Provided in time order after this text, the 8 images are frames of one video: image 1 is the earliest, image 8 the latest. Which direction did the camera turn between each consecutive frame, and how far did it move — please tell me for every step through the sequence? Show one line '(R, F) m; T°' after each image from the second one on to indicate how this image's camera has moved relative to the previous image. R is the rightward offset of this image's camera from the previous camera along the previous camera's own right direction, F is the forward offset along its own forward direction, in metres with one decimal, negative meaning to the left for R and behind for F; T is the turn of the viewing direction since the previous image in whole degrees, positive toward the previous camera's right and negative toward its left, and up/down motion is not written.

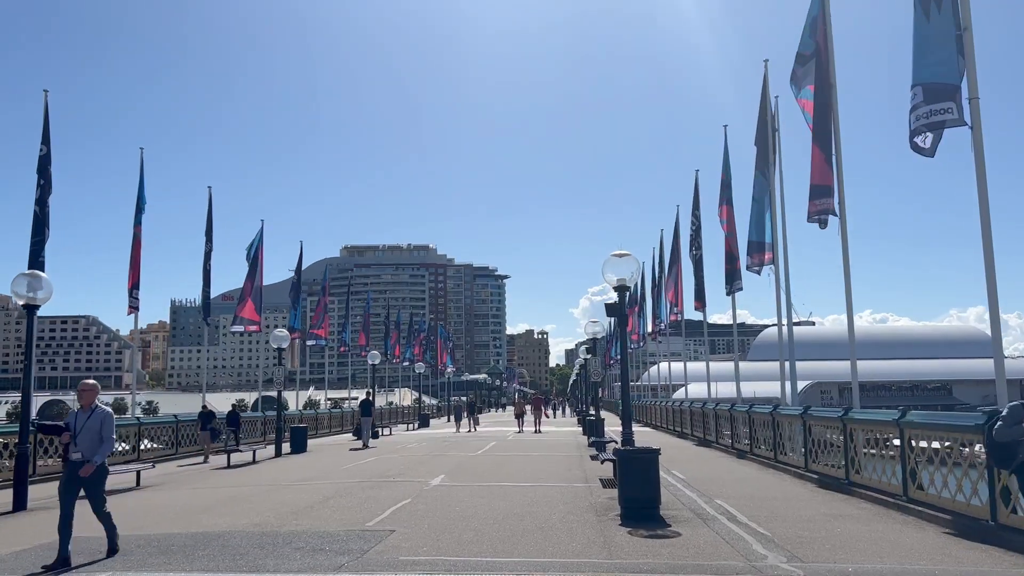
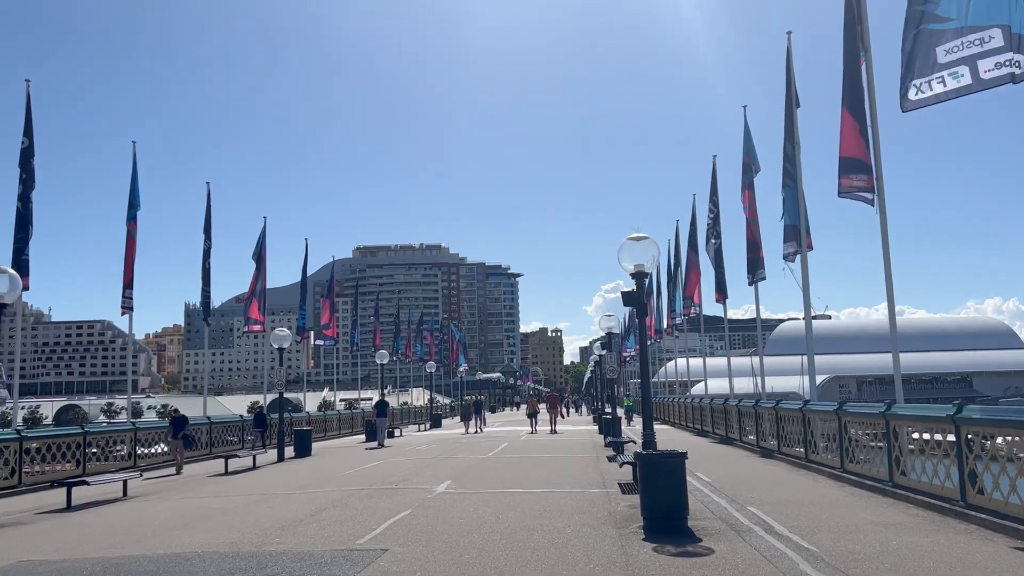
(+0.1, +1.2) m; -1°
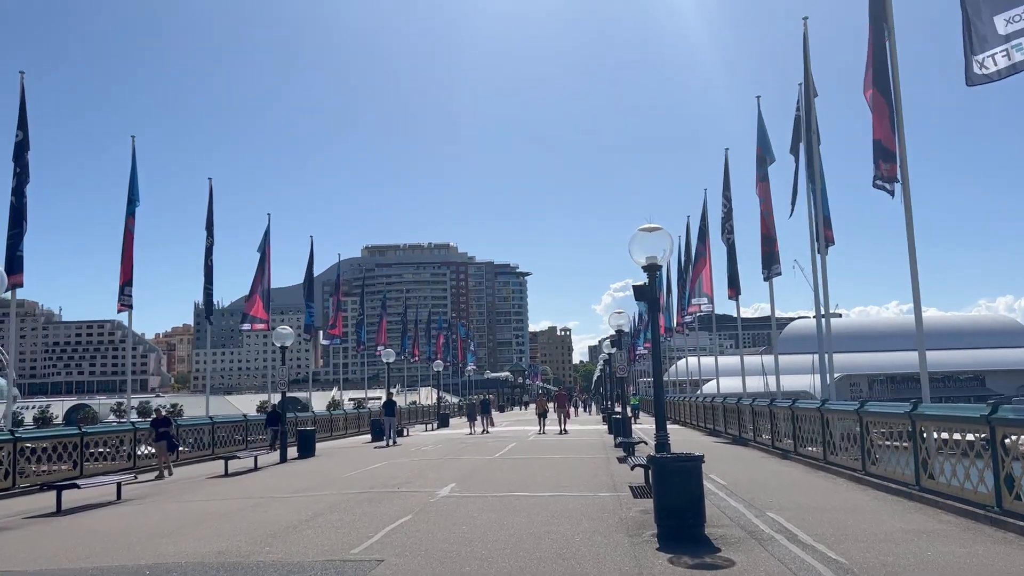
(0.0, +0.6) m; -1°
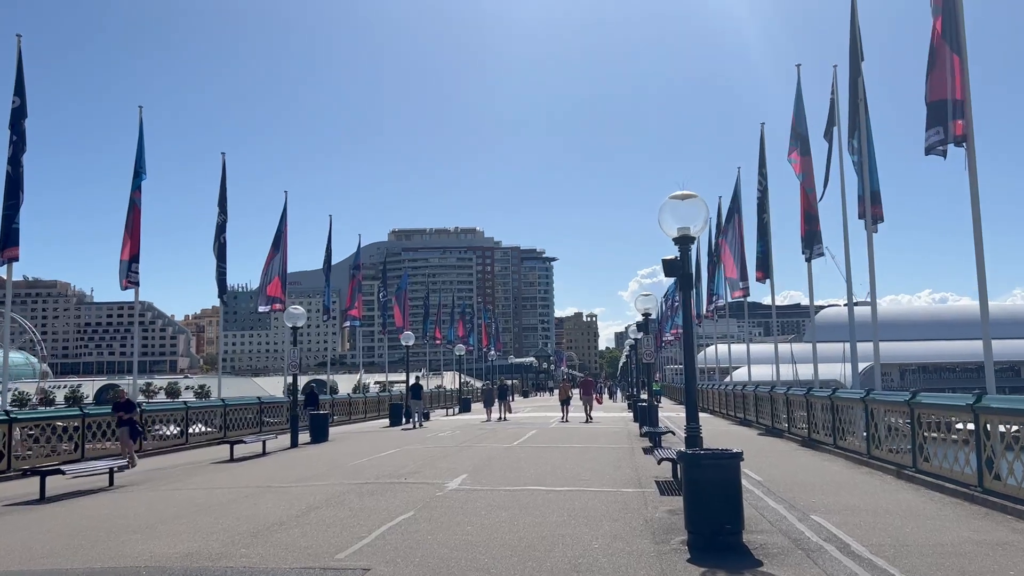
(+0.1, +1.2) m; -2°
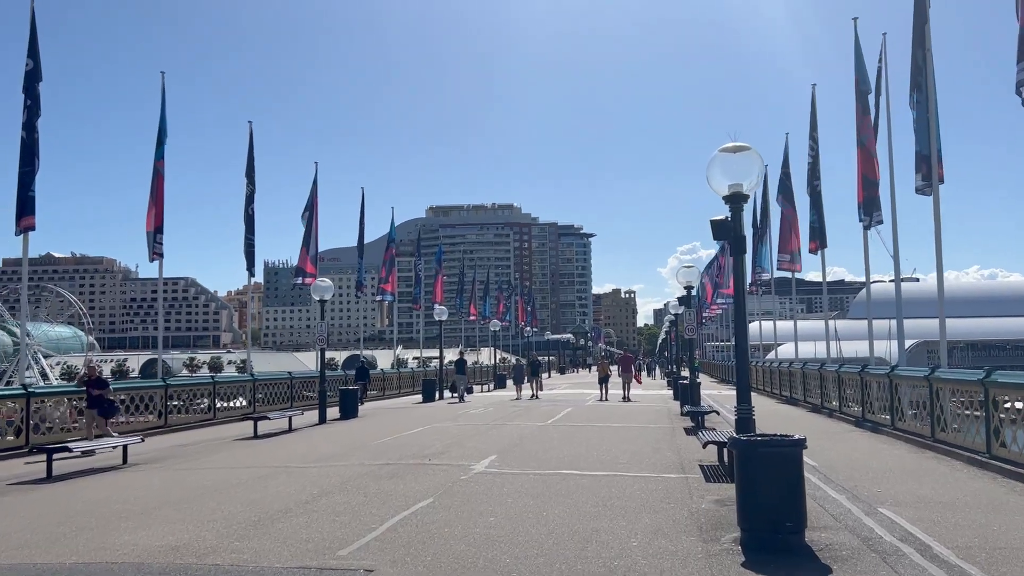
(+0.1, +1.0) m; -3°
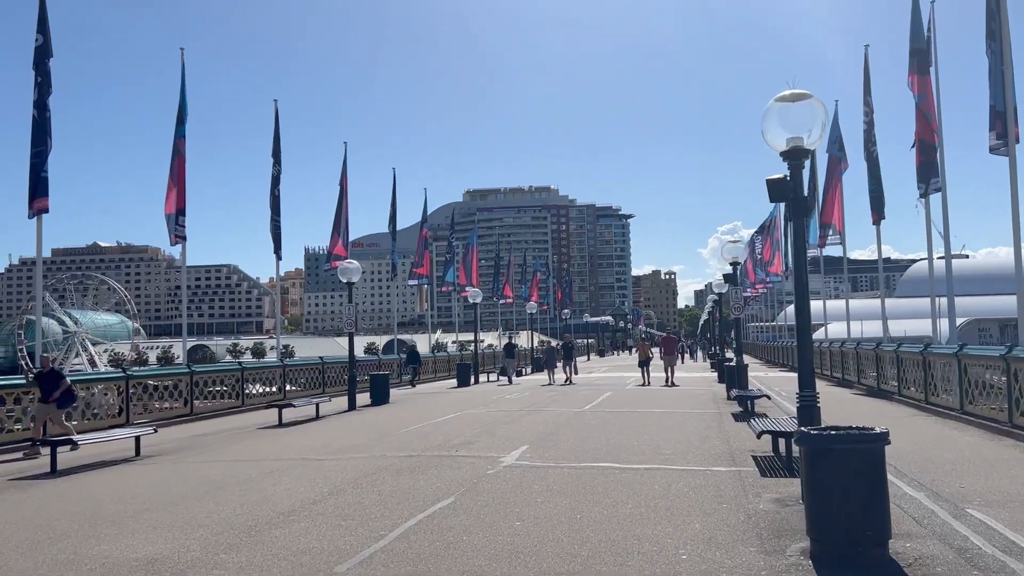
(+0.1, +1.1) m; -3°
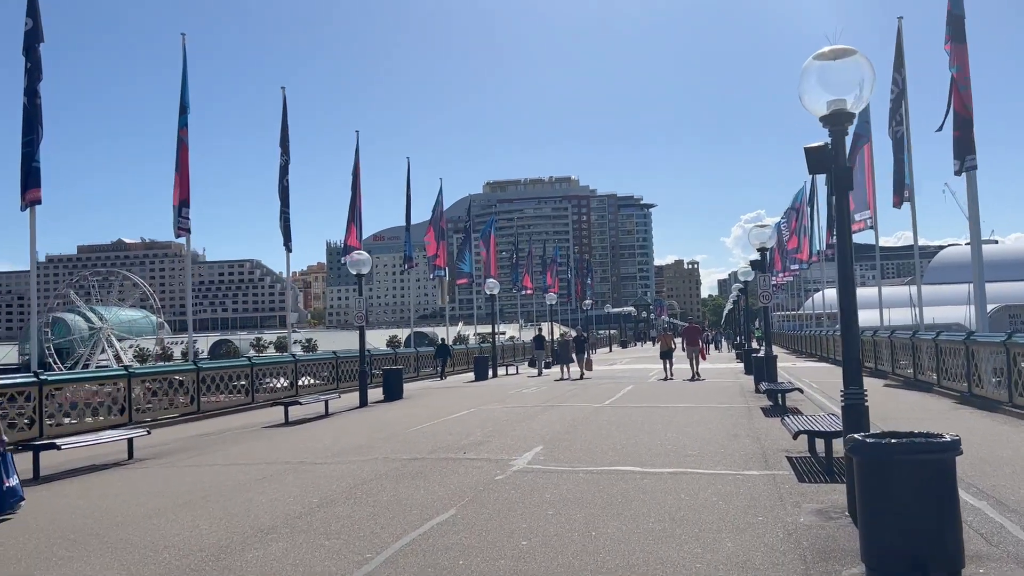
(+0.1, +0.9) m; -2°
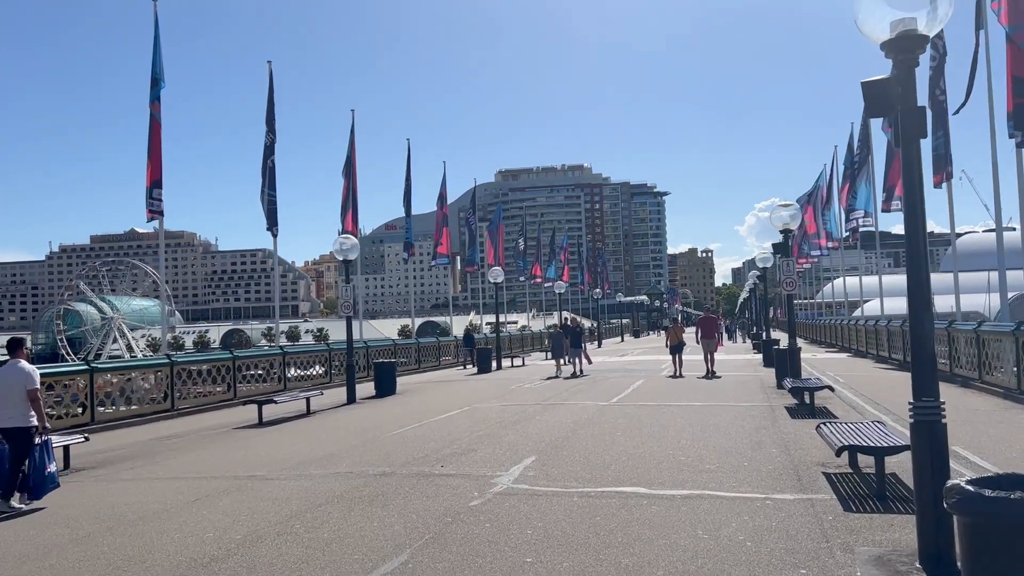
(+0.3, +1.7) m; -1°
